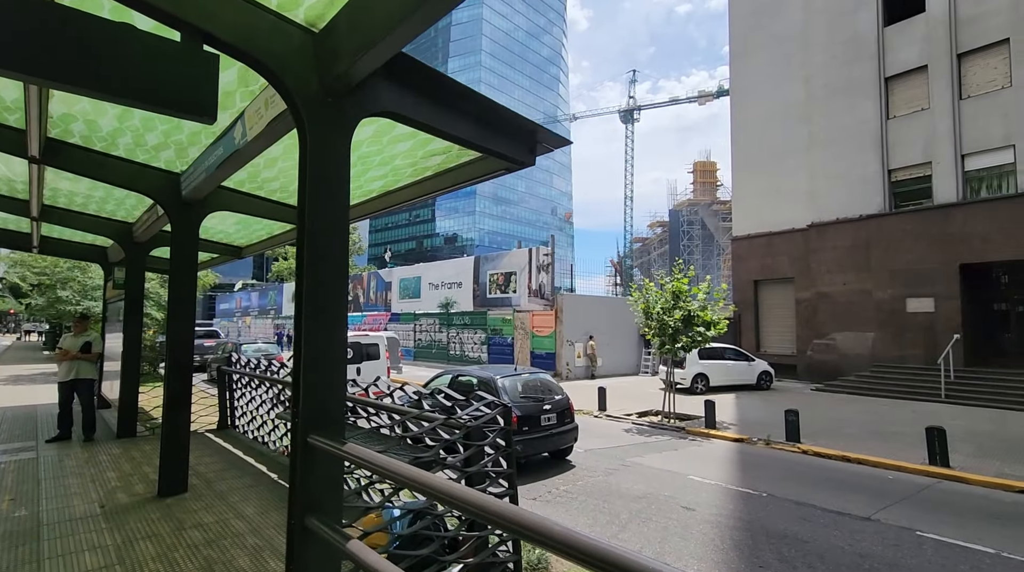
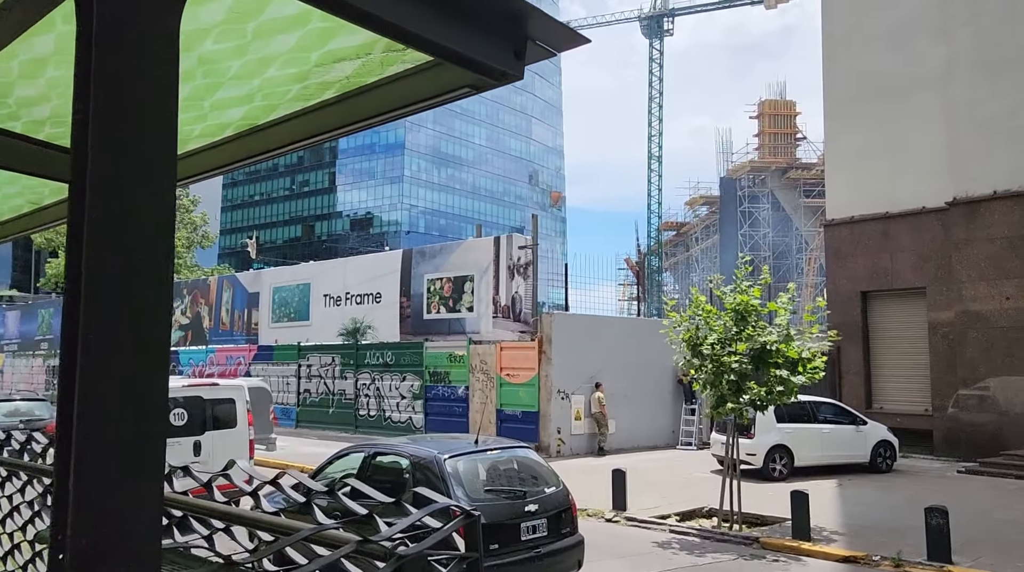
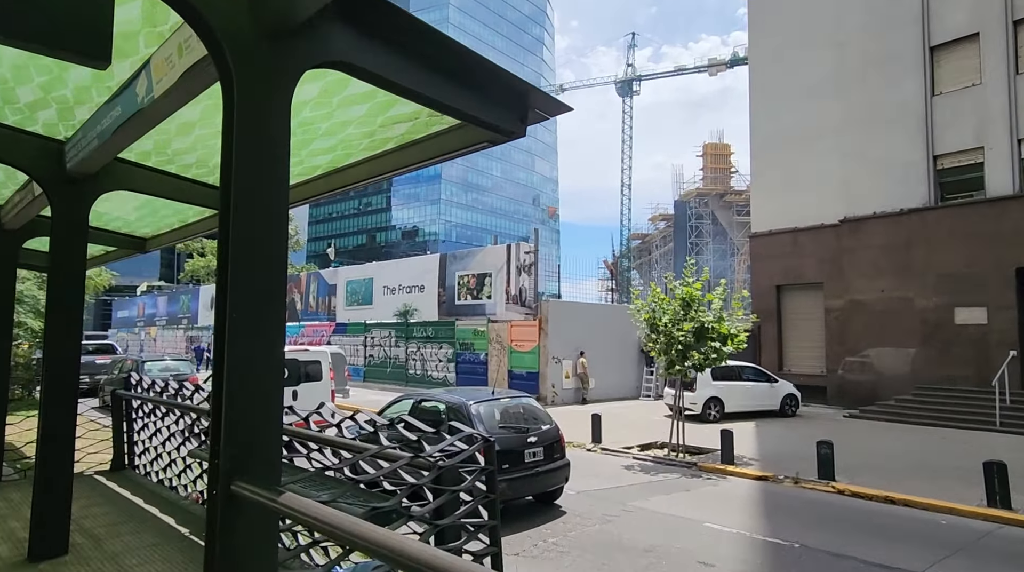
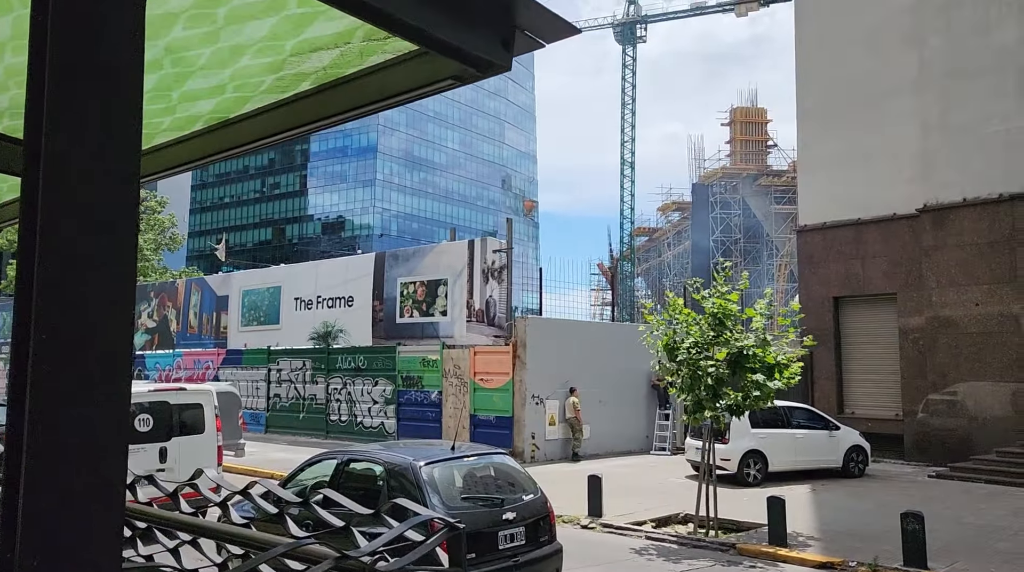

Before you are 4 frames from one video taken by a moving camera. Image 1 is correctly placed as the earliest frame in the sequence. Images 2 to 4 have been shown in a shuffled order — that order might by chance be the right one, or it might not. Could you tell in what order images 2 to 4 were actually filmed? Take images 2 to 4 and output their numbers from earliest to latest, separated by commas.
3, 2, 4
